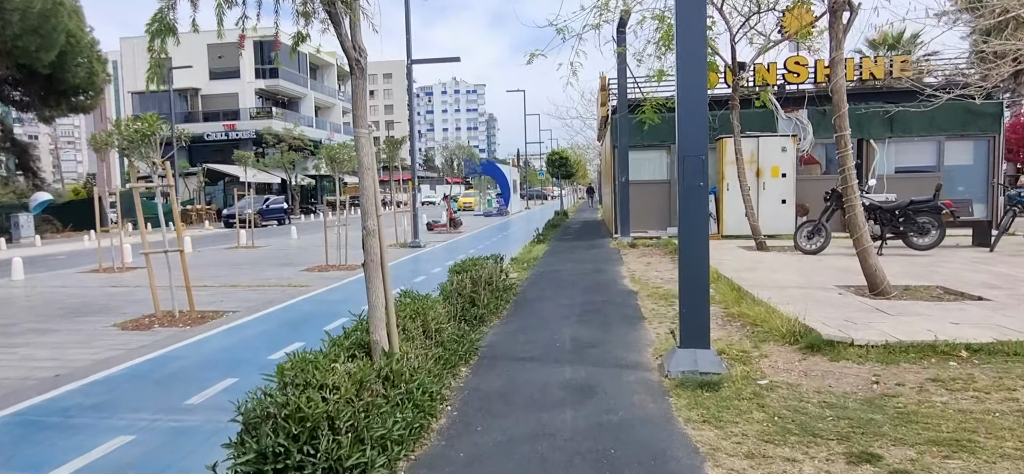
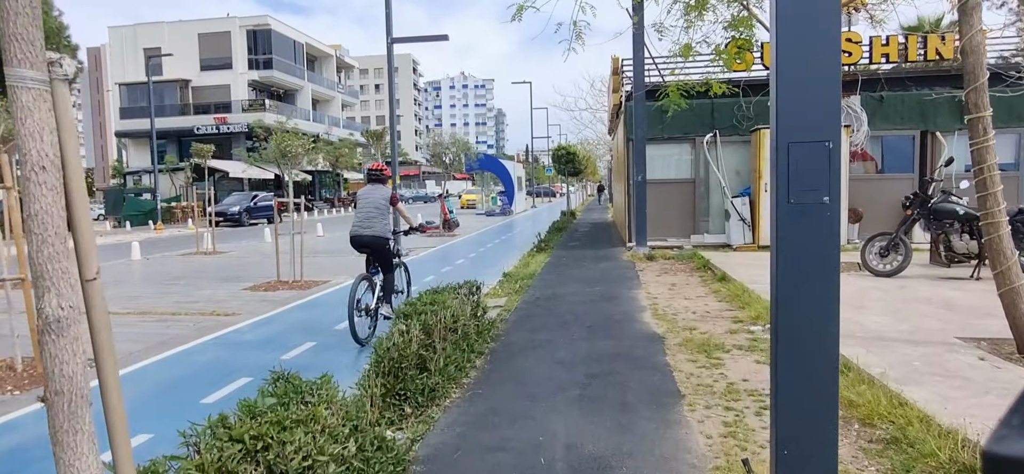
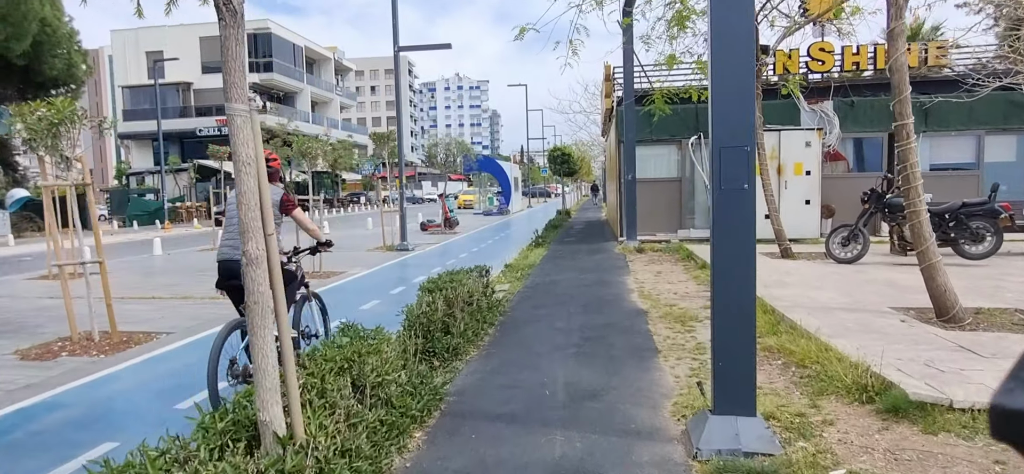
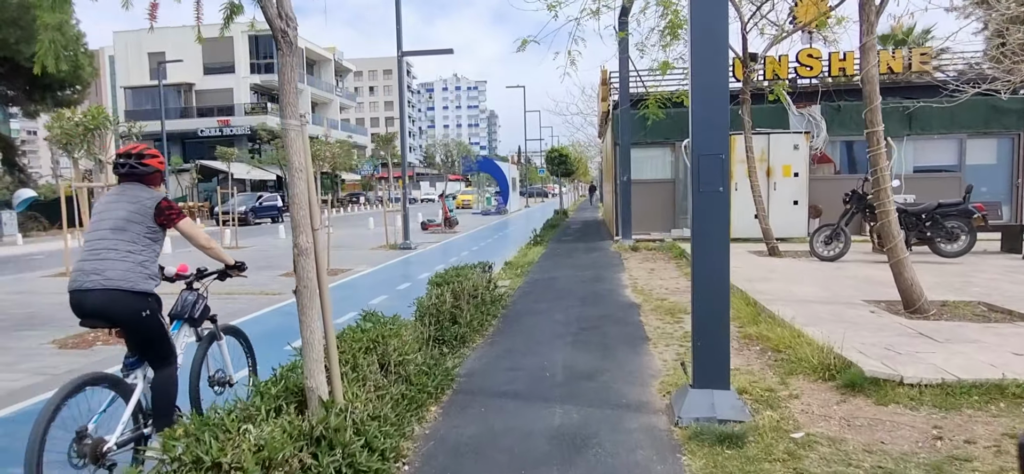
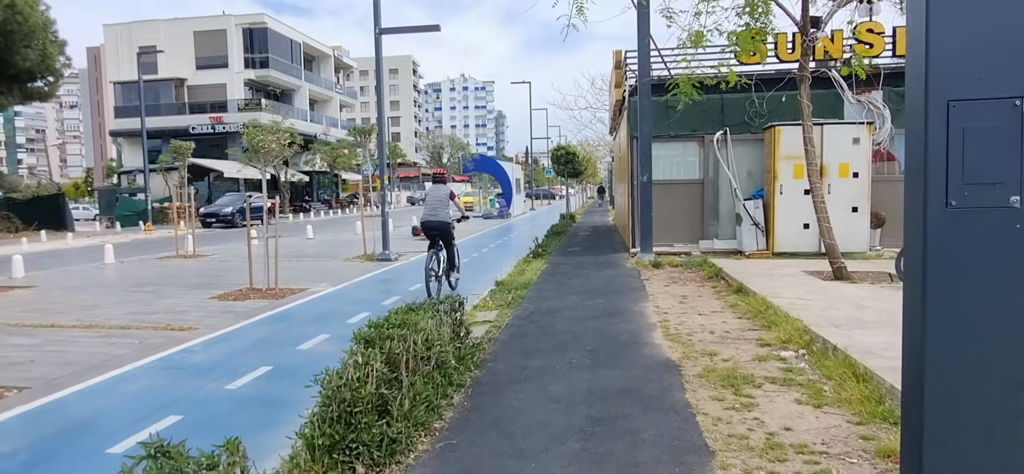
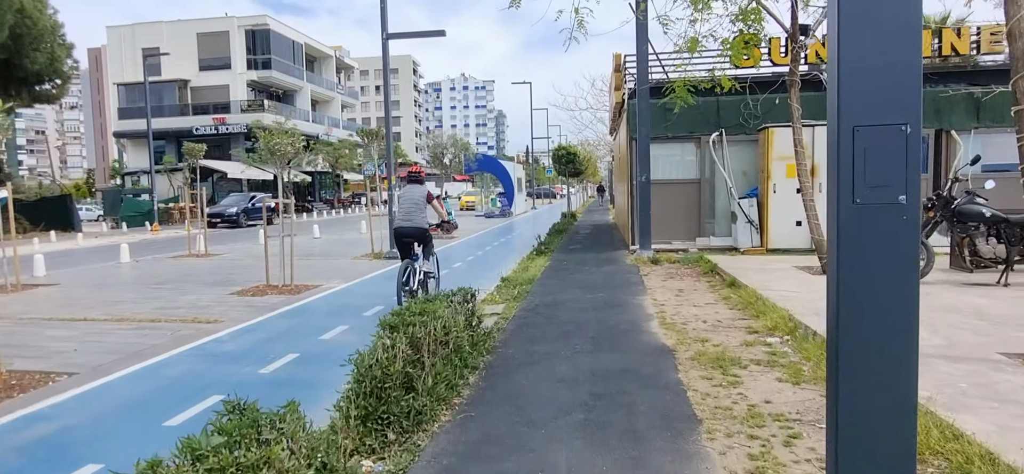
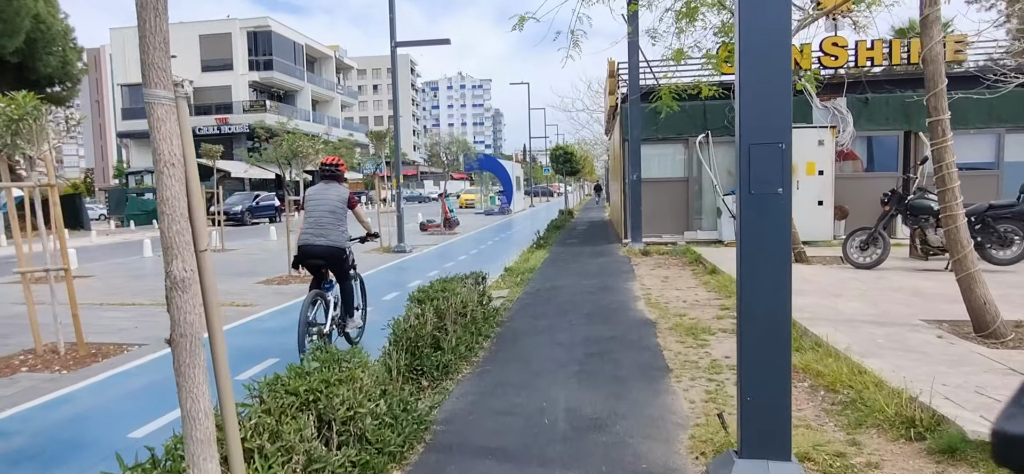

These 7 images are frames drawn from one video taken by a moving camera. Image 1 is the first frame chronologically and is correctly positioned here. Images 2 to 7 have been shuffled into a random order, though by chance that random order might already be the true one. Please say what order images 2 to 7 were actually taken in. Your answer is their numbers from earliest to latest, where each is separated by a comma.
4, 3, 7, 2, 6, 5
